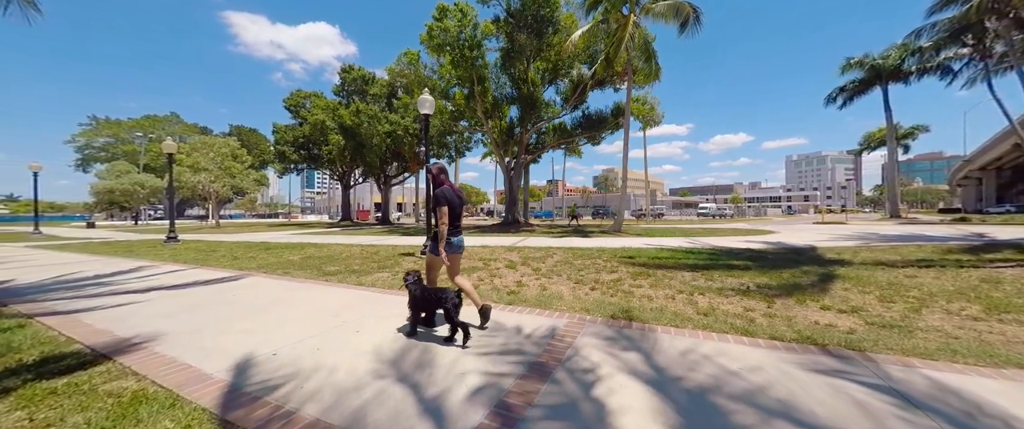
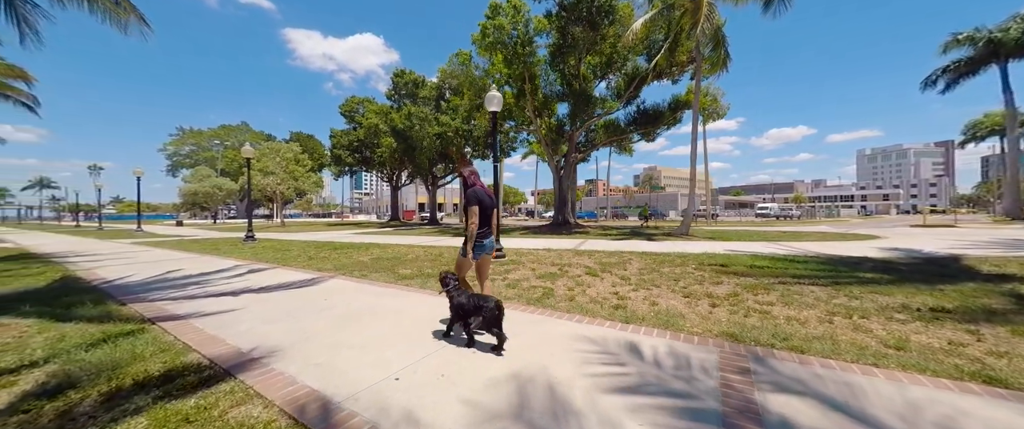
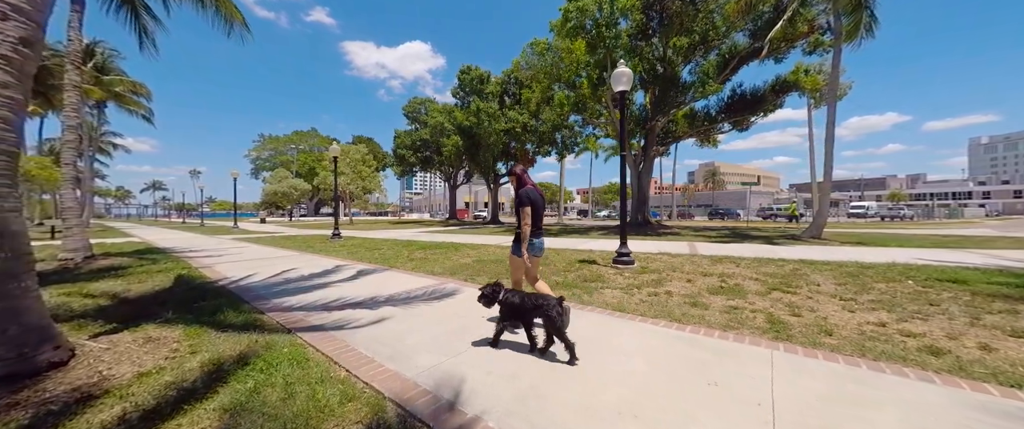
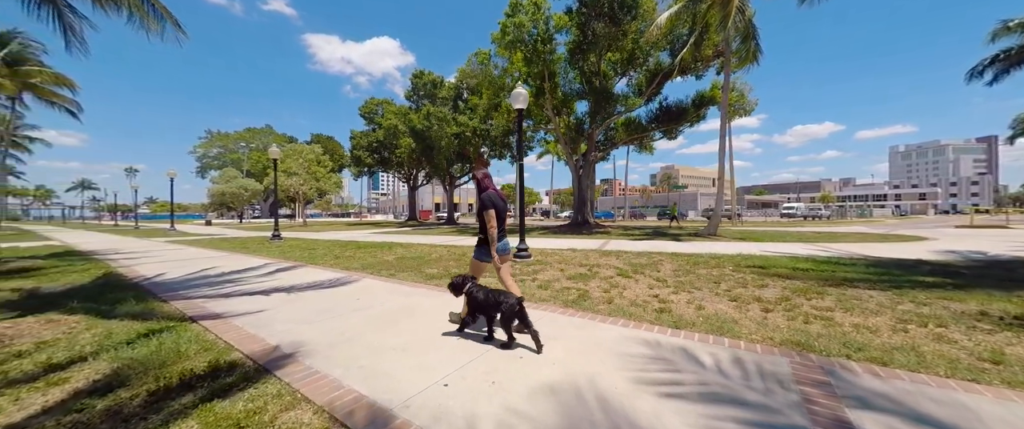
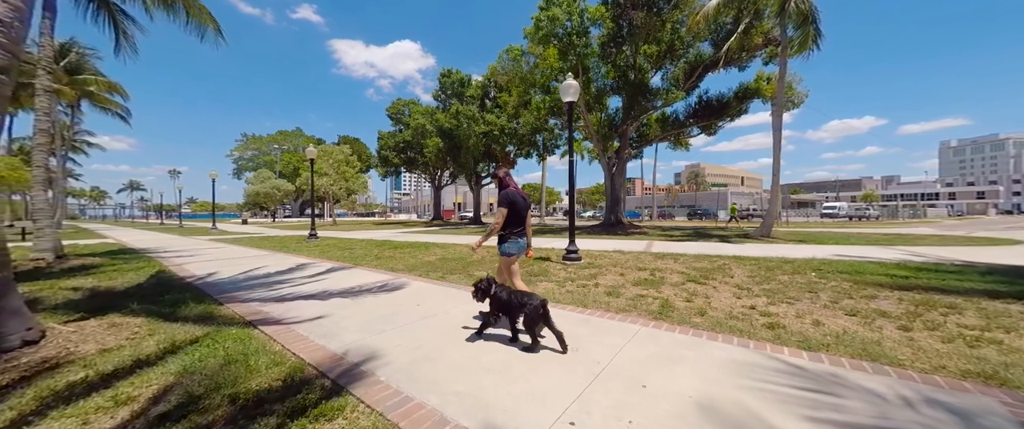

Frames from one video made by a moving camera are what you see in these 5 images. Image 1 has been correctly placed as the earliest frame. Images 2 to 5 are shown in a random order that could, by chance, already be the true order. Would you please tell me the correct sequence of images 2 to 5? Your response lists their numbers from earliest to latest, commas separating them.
2, 4, 5, 3
